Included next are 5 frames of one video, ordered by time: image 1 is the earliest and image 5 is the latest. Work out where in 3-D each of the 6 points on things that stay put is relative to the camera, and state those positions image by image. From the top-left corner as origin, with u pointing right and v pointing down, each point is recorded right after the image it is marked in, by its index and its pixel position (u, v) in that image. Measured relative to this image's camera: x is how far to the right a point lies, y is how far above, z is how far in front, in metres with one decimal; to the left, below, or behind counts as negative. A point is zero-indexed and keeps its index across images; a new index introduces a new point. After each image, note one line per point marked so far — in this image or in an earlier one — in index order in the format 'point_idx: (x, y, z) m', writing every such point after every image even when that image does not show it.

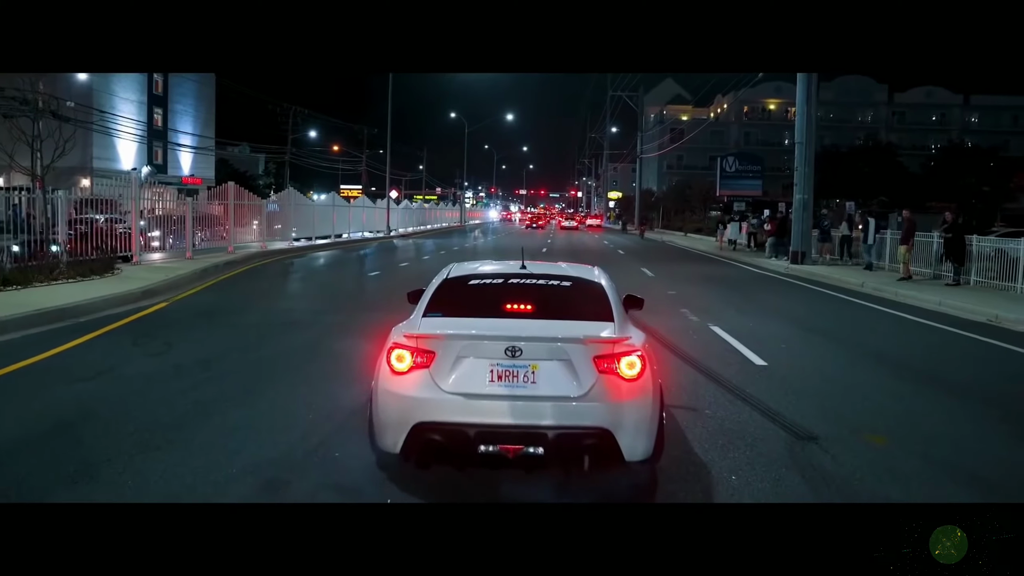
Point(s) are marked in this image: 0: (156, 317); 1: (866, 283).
0: (-4.8, -0.4, +12.8) m
1: (+7.5, +0.1, +19.6) m
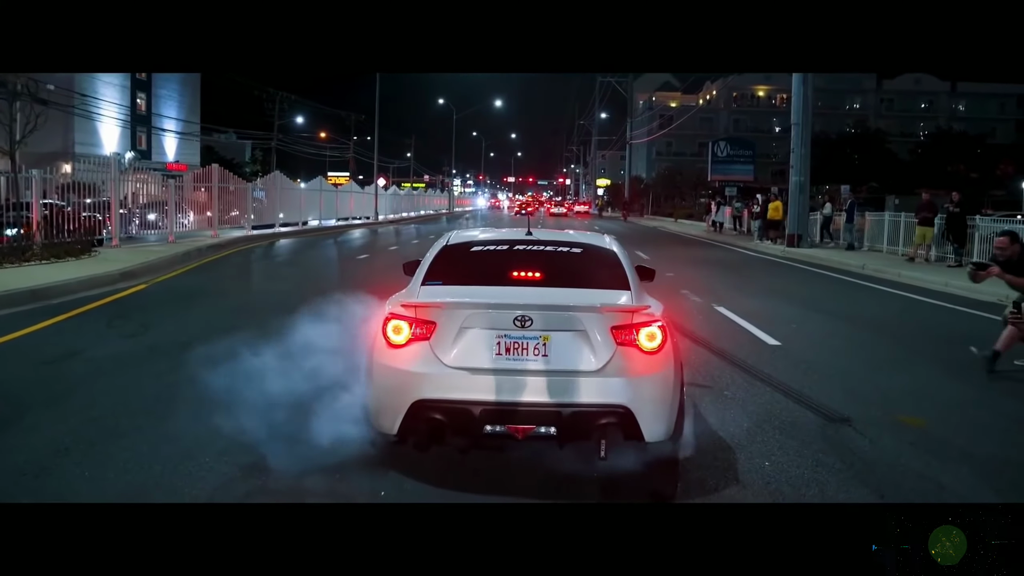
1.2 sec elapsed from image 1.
0: (-4.9, -0.1, +12.4) m
1: (+7.3, +0.5, +19.3) m
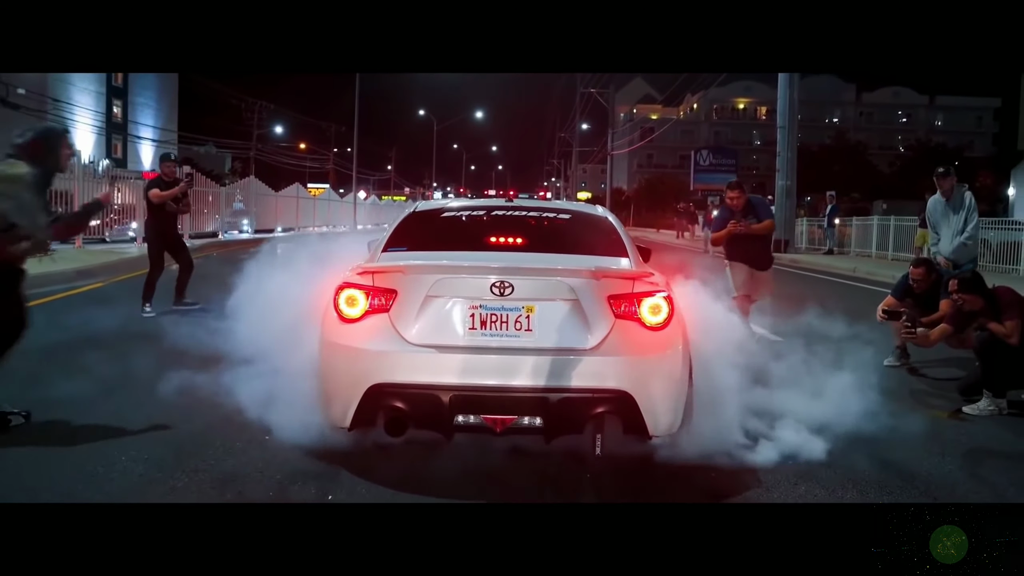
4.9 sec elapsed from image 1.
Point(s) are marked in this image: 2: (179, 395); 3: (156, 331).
0: (-5.1, -0.1, +11.6) m
1: (+6.9, +0.3, +18.8) m
2: (-2.3, -0.8, +6.7) m
3: (-3.6, -0.5, +9.5) m
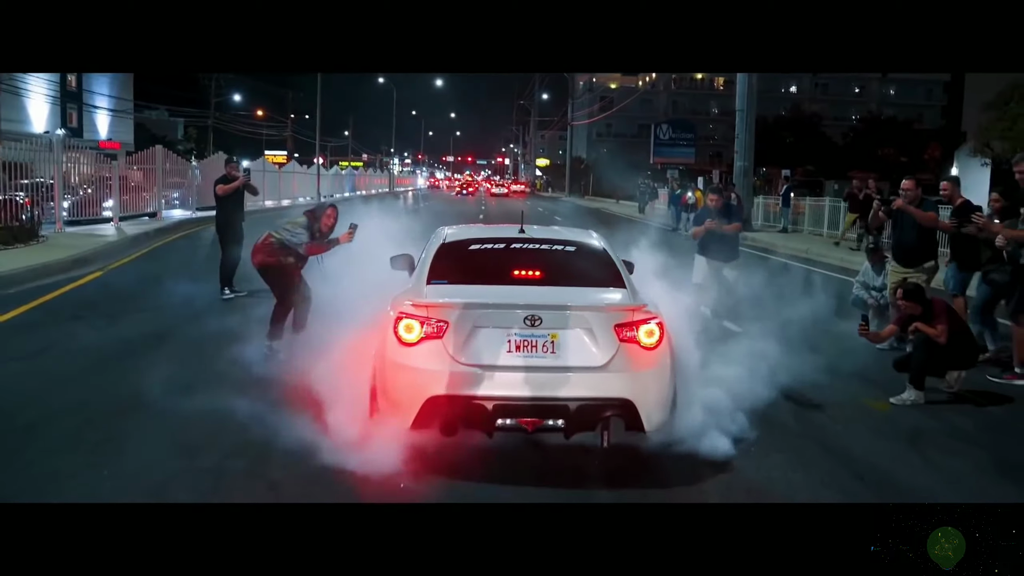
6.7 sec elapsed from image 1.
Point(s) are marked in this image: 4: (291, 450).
0: (-5.4, 0.0, +12.2) m
1: (+6.3, +0.8, +19.9) m
2: (-2.4, -0.8, +7.4) m
3: (-3.8, -0.4, +10.1) m
4: (-1.5, -1.0, +6.1) m
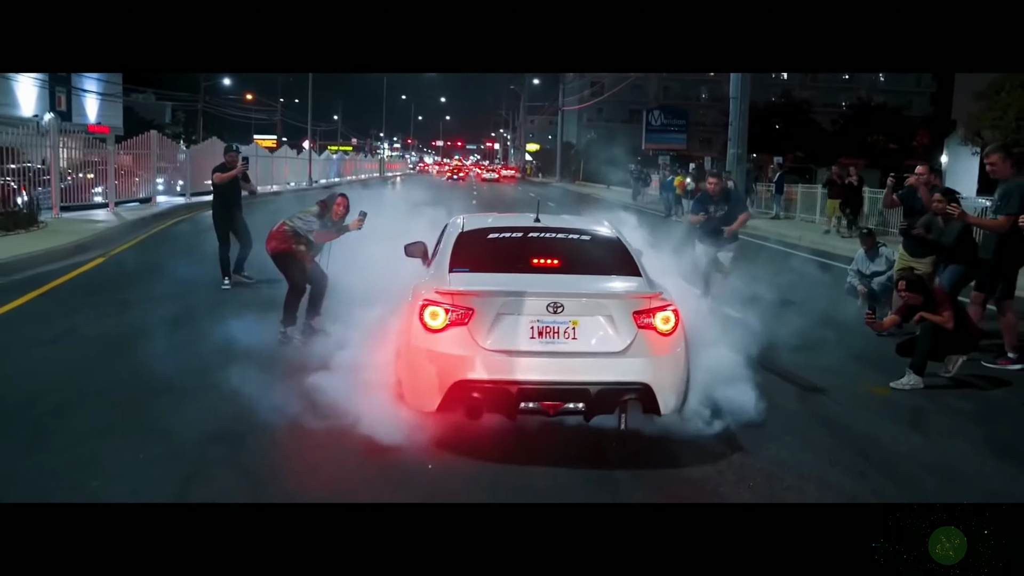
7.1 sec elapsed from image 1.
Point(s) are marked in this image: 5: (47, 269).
0: (-5.4, +0.2, +12.3) m
1: (+6.2, +1.1, +20.1) m
2: (-2.3, -0.7, +7.6) m
3: (-3.7, -0.2, +10.2) m
4: (-1.4, -0.9, +6.2) m
5: (-6.1, +0.3, +12.1) m
